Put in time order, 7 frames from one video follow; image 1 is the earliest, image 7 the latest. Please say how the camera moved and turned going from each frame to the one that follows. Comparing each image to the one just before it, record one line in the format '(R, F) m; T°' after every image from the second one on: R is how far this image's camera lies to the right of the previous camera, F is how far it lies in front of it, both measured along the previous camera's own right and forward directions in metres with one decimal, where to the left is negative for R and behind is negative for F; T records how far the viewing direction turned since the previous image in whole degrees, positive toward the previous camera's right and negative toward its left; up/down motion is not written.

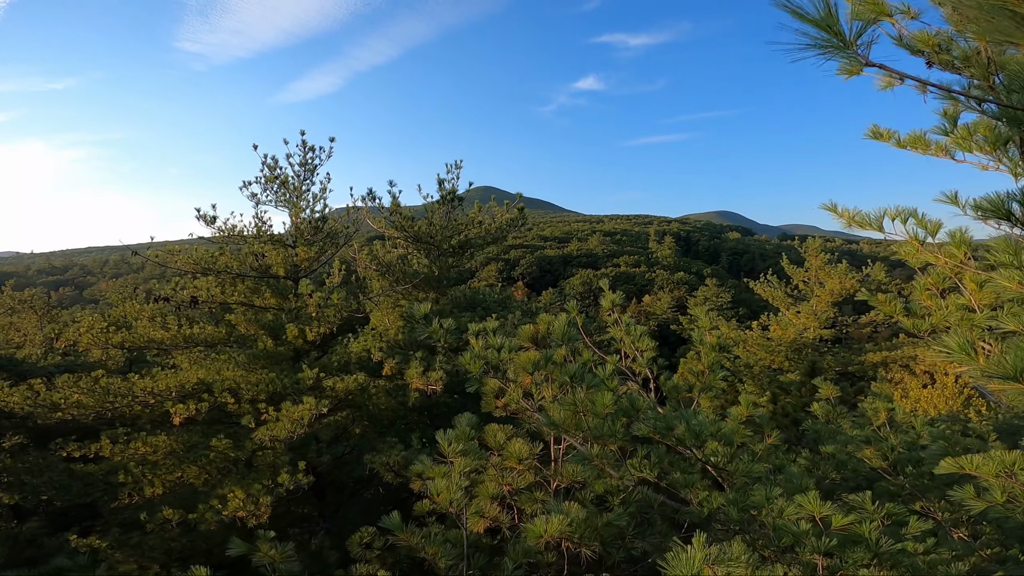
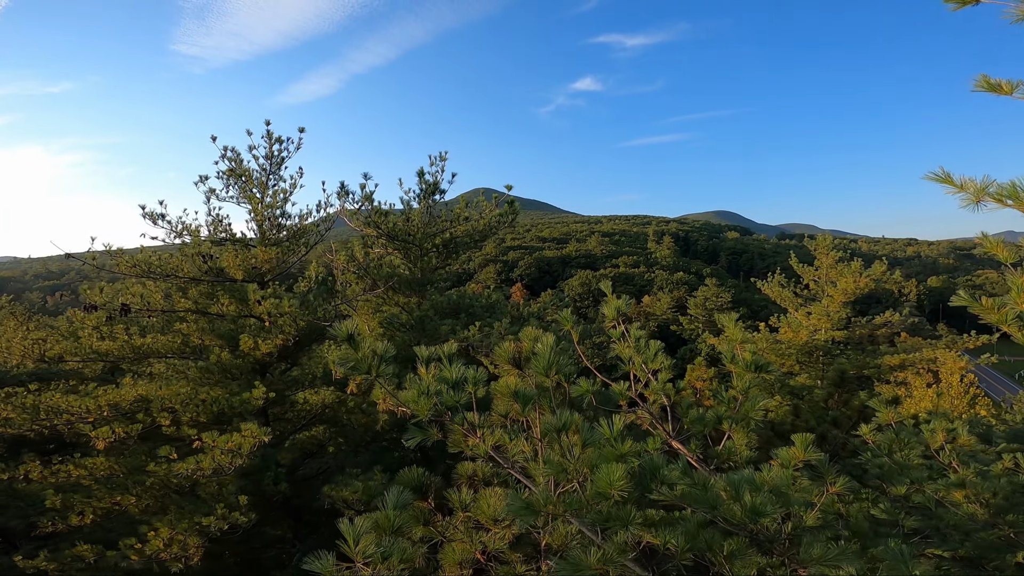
(+0.1, +0.8) m; 0°
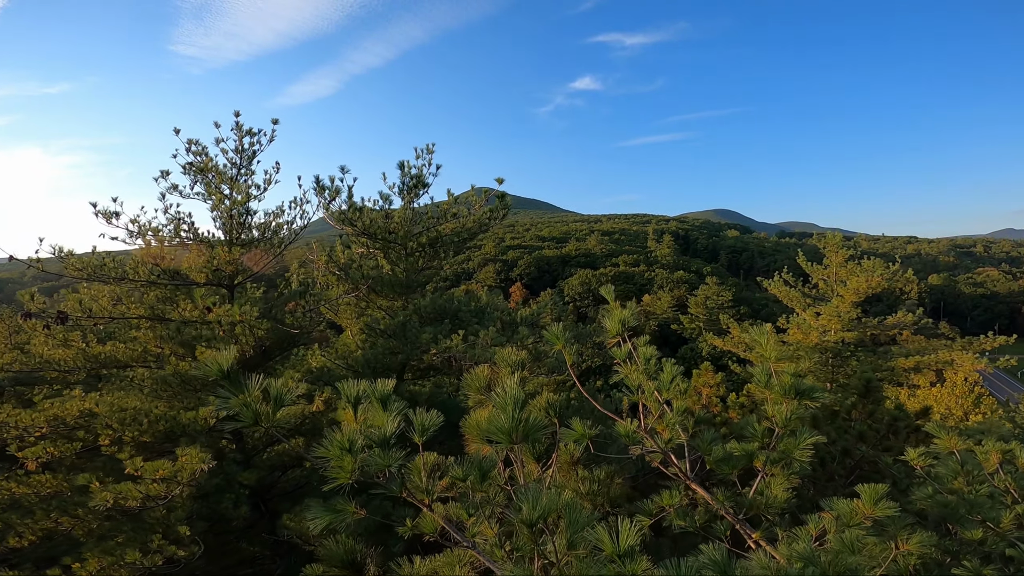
(+0.1, +0.6) m; 0°
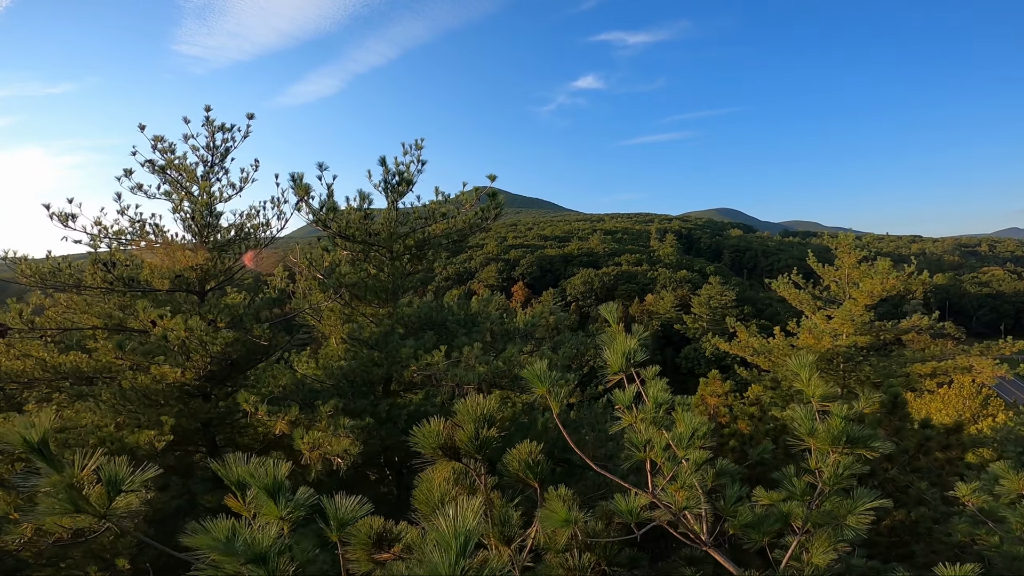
(+0.1, +0.5) m; 0°
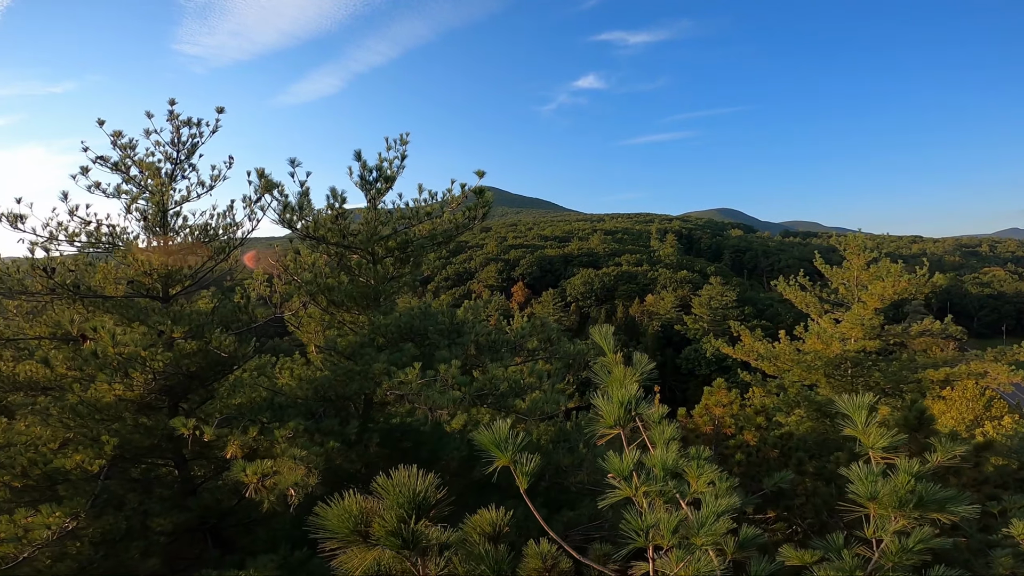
(+0.1, +0.5) m; 0°
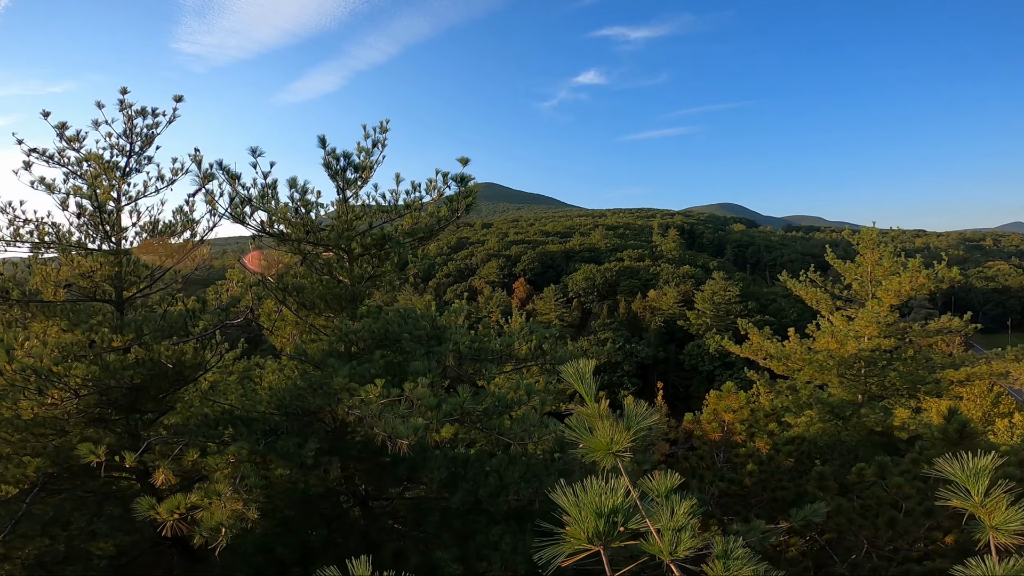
(+0.1, +0.5) m; 0°
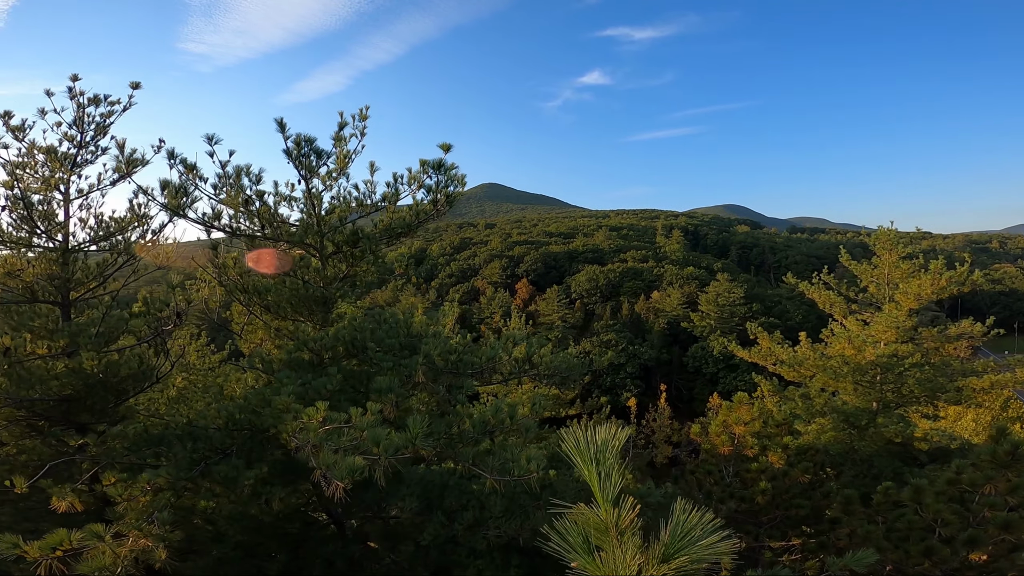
(+0.1, +0.5) m; 0°
